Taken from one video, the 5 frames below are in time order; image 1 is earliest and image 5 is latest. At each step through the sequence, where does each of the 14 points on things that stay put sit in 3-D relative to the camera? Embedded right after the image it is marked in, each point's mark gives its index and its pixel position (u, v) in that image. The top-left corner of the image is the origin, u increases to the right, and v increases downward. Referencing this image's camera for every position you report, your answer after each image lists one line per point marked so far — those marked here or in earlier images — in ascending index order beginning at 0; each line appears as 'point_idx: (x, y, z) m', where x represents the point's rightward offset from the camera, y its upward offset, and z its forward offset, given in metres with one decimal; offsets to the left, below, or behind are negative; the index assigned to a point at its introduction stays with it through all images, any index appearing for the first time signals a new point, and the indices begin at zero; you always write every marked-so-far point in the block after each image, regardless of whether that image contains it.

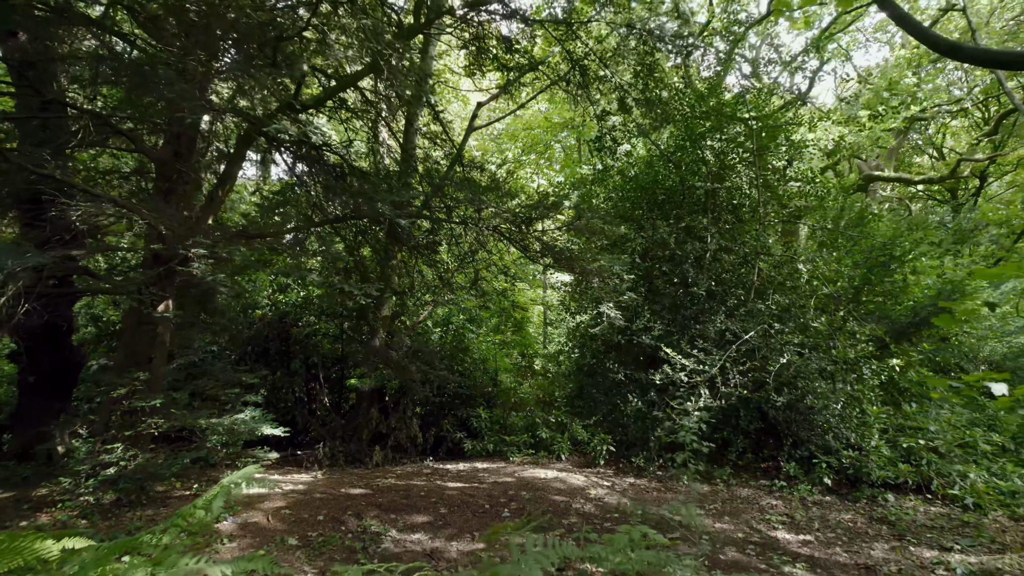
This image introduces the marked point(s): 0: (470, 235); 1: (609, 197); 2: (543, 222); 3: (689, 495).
0: (-0.3, +0.3, +6.4) m
1: (+0.7, +0.6, +7.6) m
2: (+0.2, +0.4, +6.3) m
3: (+0.9, -1.0, +5.2) m
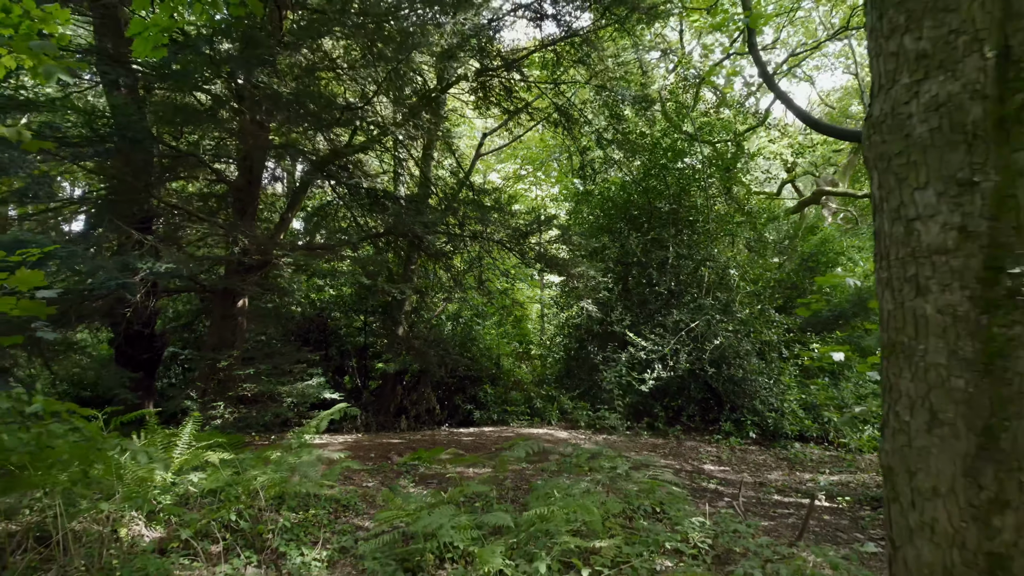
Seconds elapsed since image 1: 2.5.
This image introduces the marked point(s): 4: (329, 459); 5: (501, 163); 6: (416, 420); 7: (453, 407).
0: (-0.3, +0.3, +8.1) m
1: (+0.7, +0.6, +9.3) m
2: (+0.2, +0.4, +7.9) m
3: (+0.9, -1.0, +6.8) m
4: (-0.9, -0.8, +5.0) m
5: (-0.1, +1.4, +12.0) m
6: (-0.9, -1.2, +9.5) m
7: (-0.5, -1.1, +9.8) m
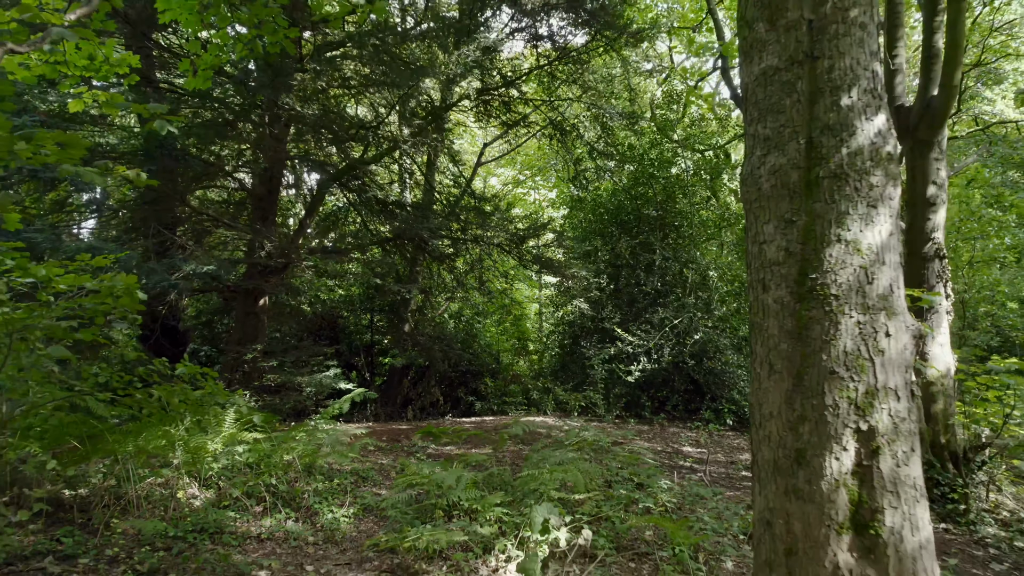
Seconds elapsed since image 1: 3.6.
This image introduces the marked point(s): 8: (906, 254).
0: (-0.3, +0.3, +8.7) m
1: (+0.7, +0.6, +9.9) m
2: (+0.2, +0.4, +8.6) m
3: (+0.9, -1.0, +7.5) m
4: (-0.9, -0.8, +5.6) m
5: (-0.1, +1.4, +12.6) m
6: (-0.9, -1.2, +10.2) m
7: (-0.5, -1.1, +10.5) m
8: (+2.0, +0.2, +5.3) m
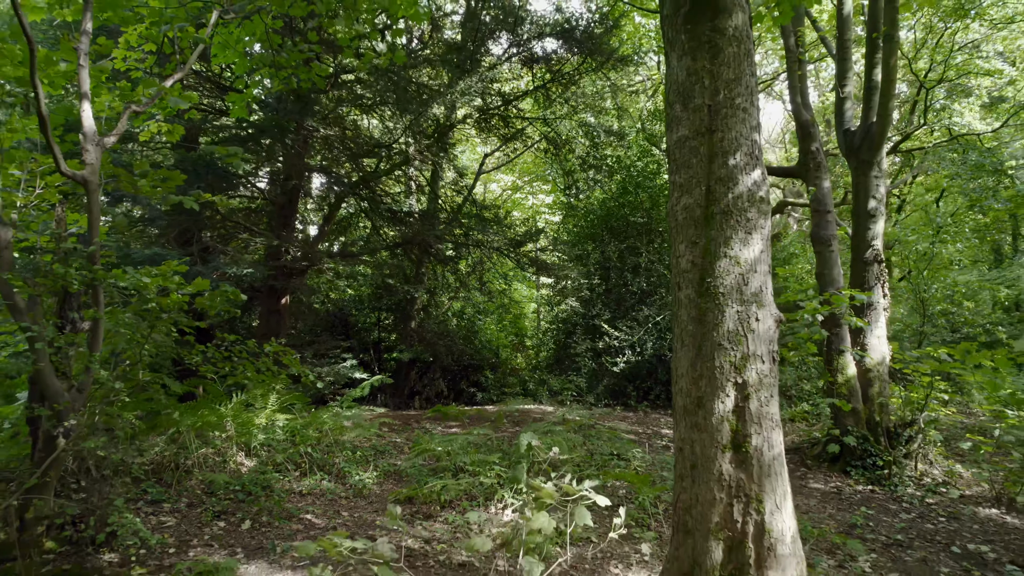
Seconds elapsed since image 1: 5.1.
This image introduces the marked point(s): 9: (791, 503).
0: (-0.3, +0.3, +9.5) m
1: (+0.6, +0.6, +10.7) m
2: (+0.2, +0.4, +9.4) m
3: (+0.9, -1.0, +8.3) m
4: (-0.9, -0.8, +6.4) m
5: (-0.2, +1.4, +13.4) m
6: (-0.9, -1.2, +11.0) m
7: (-0.6, -1.1, +11.3) m
8: (+1.9, +0.2, +6.1) m
9: (+0.6, -0.5, +2.4) m
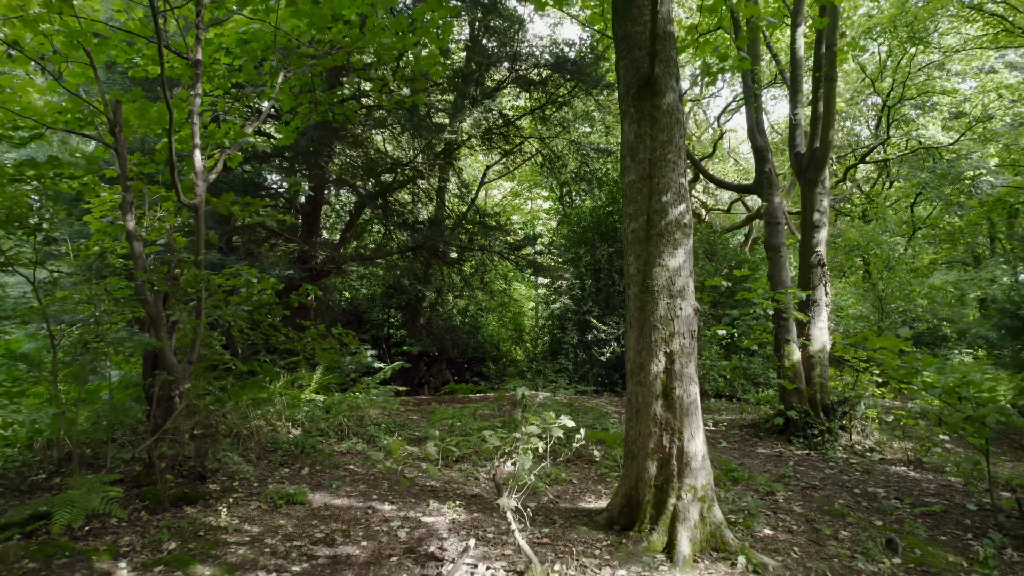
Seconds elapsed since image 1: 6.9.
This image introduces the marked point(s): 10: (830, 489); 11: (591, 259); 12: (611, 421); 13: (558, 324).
0: (-0.3, +0.3, +10.6) m
1: (+0.6, +0.6, +11.8) m
2: (+0.2, +0.4, +10.5) m
3: (+0.9, -1.0, +9.4) m
4: (-0.9, -0.8, +7.5) m
5: (-0.2, +1.4, +14.5) m
6: (-0.9, -1.2, +12.1) m
7: (-0.6, -1.1, +12.4) m
8: (+1.9, +0.2, +7.2) m
9: (+0.6, -0.5, +3.5) m
10: (+1.5, -0.9, +5.0) m
11: (+0.8, +0.3, +11.4) m
12: (+0.6, -0.8, +6.4) m
13: (+0.5, -0.4, +11.6) m
